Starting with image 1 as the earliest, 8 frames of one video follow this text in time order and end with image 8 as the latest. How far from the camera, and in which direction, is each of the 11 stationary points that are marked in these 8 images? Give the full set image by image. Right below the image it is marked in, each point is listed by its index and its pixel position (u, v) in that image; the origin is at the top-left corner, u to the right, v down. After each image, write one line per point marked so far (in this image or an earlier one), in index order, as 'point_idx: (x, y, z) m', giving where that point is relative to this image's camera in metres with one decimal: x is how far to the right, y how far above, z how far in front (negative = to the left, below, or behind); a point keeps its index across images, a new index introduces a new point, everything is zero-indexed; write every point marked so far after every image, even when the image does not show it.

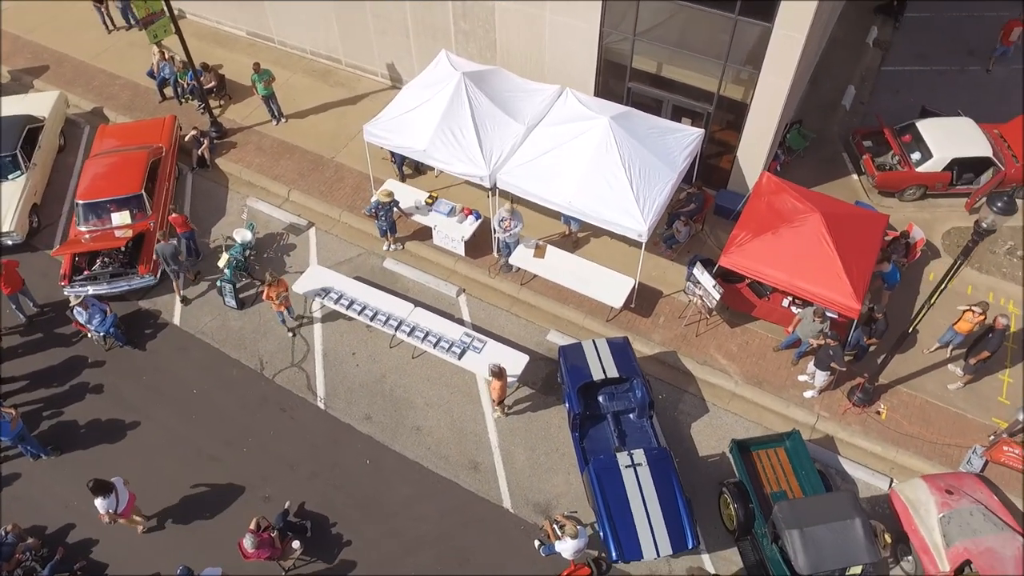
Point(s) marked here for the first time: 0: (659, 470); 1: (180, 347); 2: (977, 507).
0: (+1.9, -2.2, +9.1) m
1: (-5.1, -0.9, +11.5) m
2: (+5.5, -2.6, +8.9) m
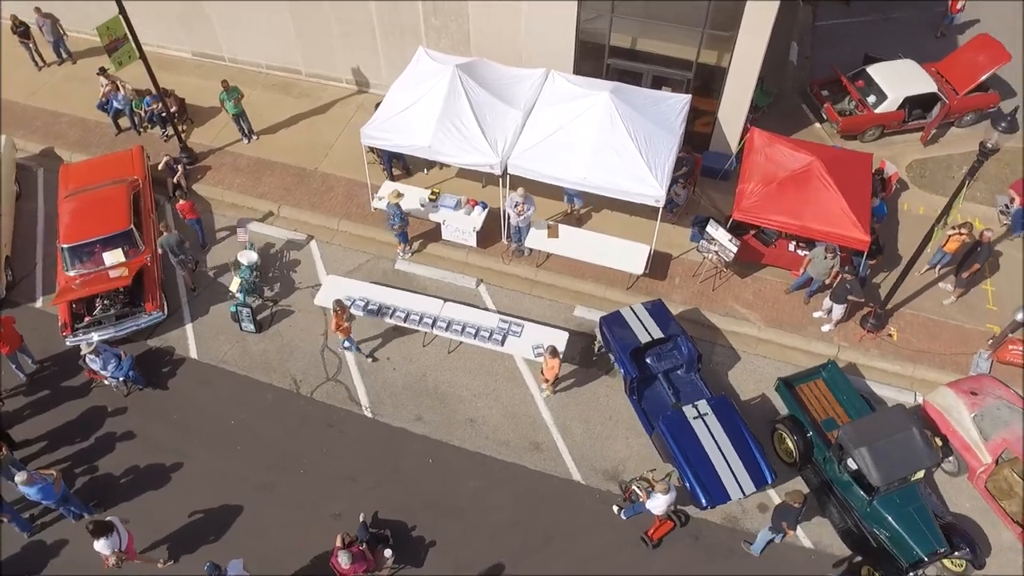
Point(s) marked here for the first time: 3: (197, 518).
0: (+2.8, -1.6, +9.6) m
1: (-4.5, -1.4, +11.0) m
2: (+6.4, -1.5, +9.8) m
3: (-4.6, -3.1, +9.8) m
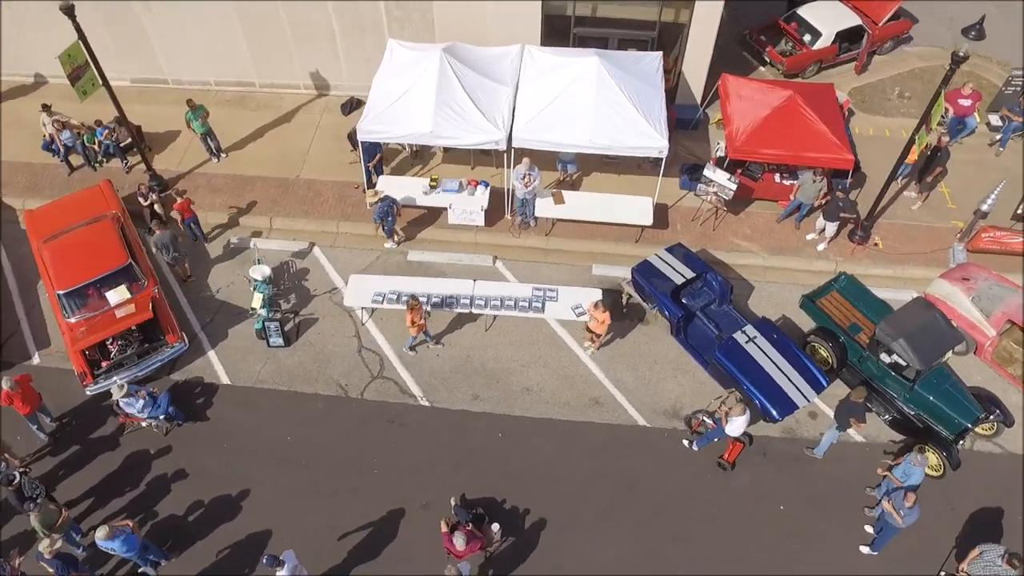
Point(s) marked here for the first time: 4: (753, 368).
0: (+3.6, -0.6, +10.3) m
1: (-3.8, -1.6, +10.7) m
2: (+7.1, +0.1, +11.1) m
3: (-3.4, -3.3, +9.4) m
4: (+3.3, -1.0, +10.0) m
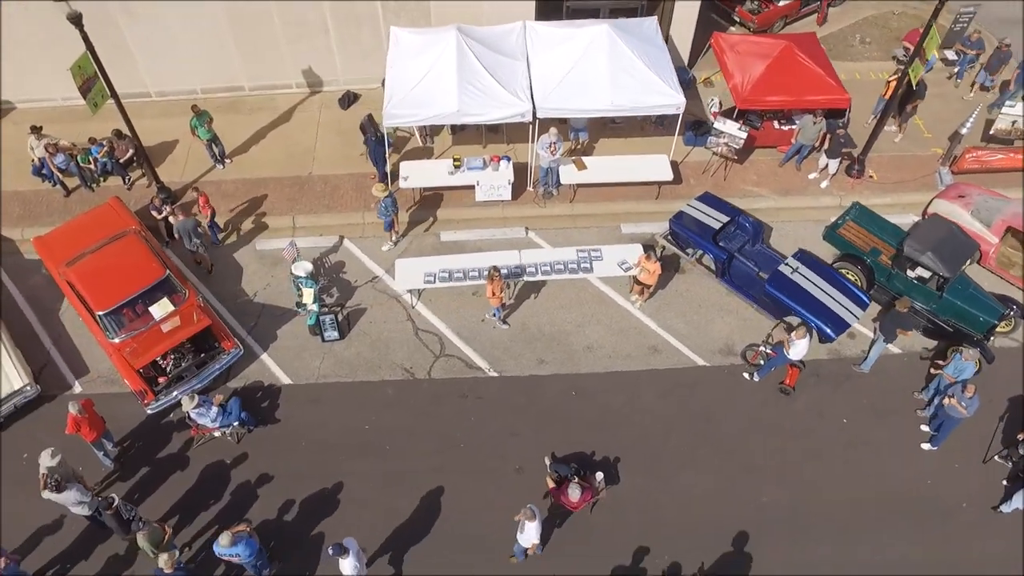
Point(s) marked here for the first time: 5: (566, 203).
0: (+4.4, +0.4, +11.0) m
1: (-2.8, -1.6, +10.5) m
2: (+7.7, +1.5, +12.1) m
3: (-2.0, -3.2, +9.4) m
4: (+4.2, -0.1, +10.6) m
5: (+0.9, +1.5, +12.7) m
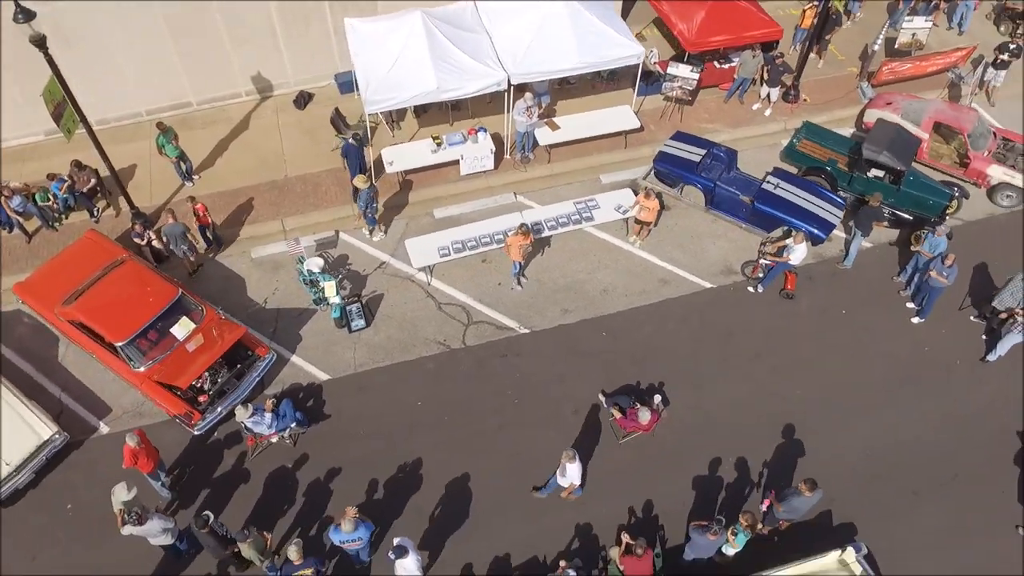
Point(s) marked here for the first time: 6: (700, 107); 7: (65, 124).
0: (+4.5, +1.8, +12.1) m
1: (-2.2, -1.4, +10.6) m
2: (+7.2, +3.4, +13.6) m
3: (-0.9, -2.9, +9.5) m
4: (+4.3, +1.3, +11.6) m
5: (+0.6, +2.2, +13.2) m
6: (+3.6, +3.5, +14.4) m
7: (-6.2, +2.3, +10.4) m
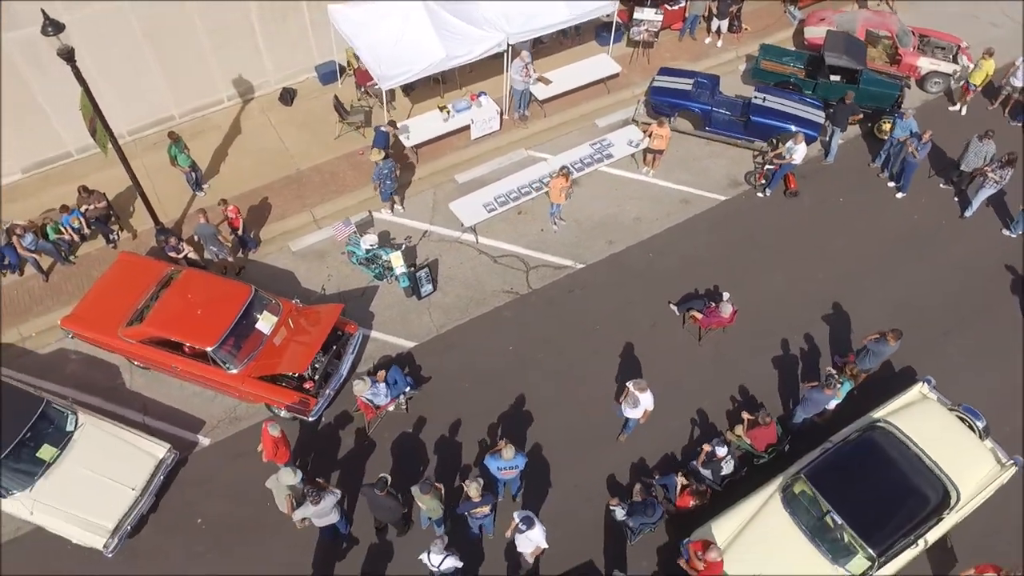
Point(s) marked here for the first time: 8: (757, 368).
0: (+4.6, +3.5, +13.4) m
1: (-0.9, -0.9, +10.9) m
2: (+6.7, +5.7, +15.4) m
3: (+0.7, -2.0, +10.1) m
4: (+4.6, +3.0, +13.0) m
5: (+0.6, +3.2, +13.9) m
6: (+3.1, +5.0, +15.5) m
7: (-5.5, +2.0, +10.0) m
8: (+3.6, -1.2, +10.9) m
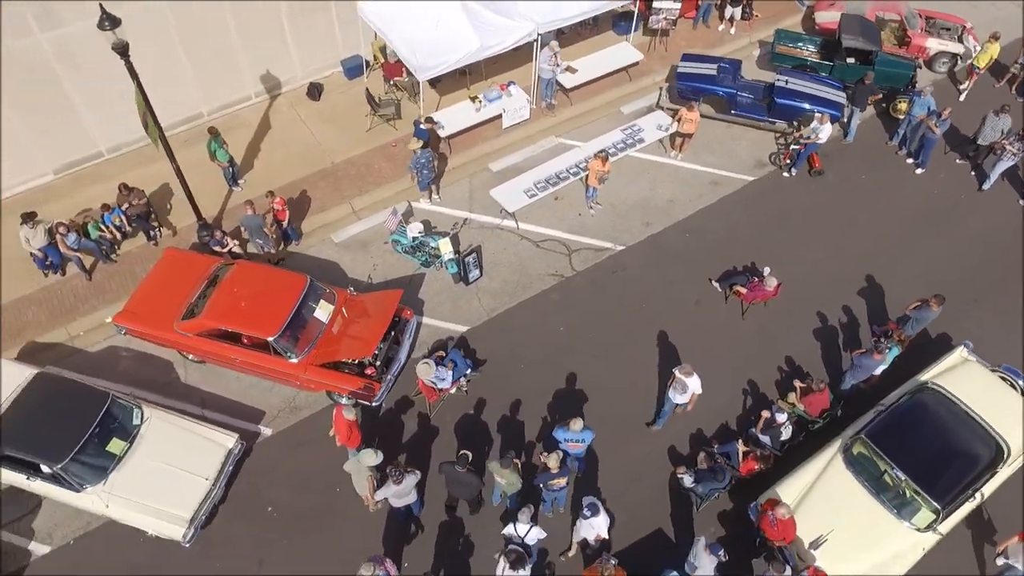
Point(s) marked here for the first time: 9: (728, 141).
0: (+5.1, +3.9, +13.8) m
1: (-0.2, -0.6, +11.0) m
2: (+7.1, +6.1, +15.8) m
3: (+1.5, -1.7, +10.3) m
4: (+5.2, +3.4, +13.3) m
5: (+1.1, +3.4, +14.1) m
6: (+3.5, +5.3, +15.8) m
7: (-4.8, +2.1, +10.0) m
8: (+4.3, -0.8, +11.2) m
9: (+4.1, +2.7, +14.0) m
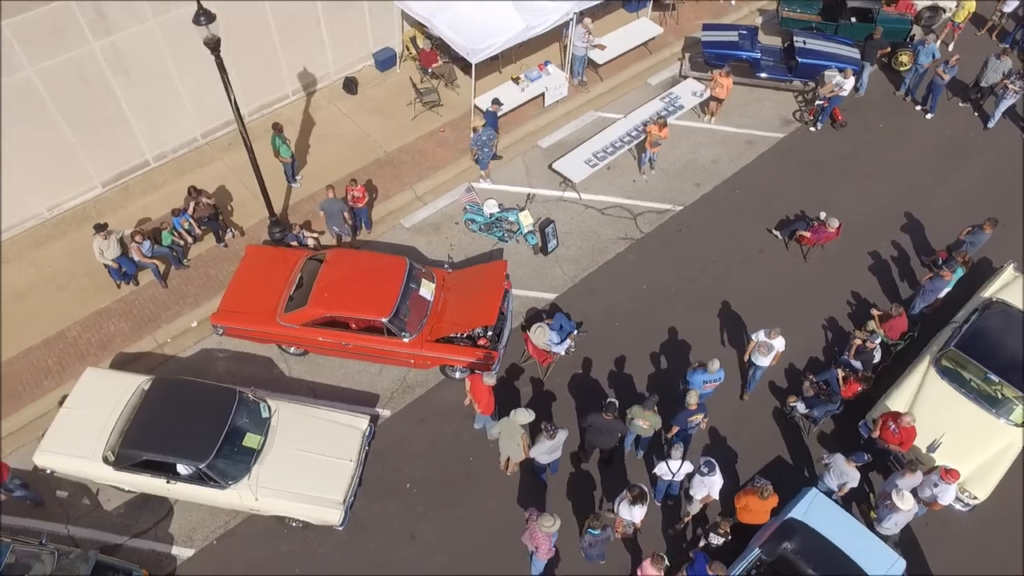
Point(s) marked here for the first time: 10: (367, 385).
0: (+5.7, +4.9, +14.6) m
1: (+1.2, -0.1, +11.4) m
2: (+7.3, +7.3, +16.8) m
3: (+3.0, -1.0, +10.8) m
4: (+5.9, +4.5, +14.2) m
5: (+1.7, +4.0, +14.6) m
6: (+3.8, +6.1, +16.5) m
7: (-3.6, +2.2, +10.0) m
8: (+5.6, +0.2, +12.0) m
9: (+4.8, +3.6, +14.7) m
10: (-2.0, -1.4, +10.5) m
